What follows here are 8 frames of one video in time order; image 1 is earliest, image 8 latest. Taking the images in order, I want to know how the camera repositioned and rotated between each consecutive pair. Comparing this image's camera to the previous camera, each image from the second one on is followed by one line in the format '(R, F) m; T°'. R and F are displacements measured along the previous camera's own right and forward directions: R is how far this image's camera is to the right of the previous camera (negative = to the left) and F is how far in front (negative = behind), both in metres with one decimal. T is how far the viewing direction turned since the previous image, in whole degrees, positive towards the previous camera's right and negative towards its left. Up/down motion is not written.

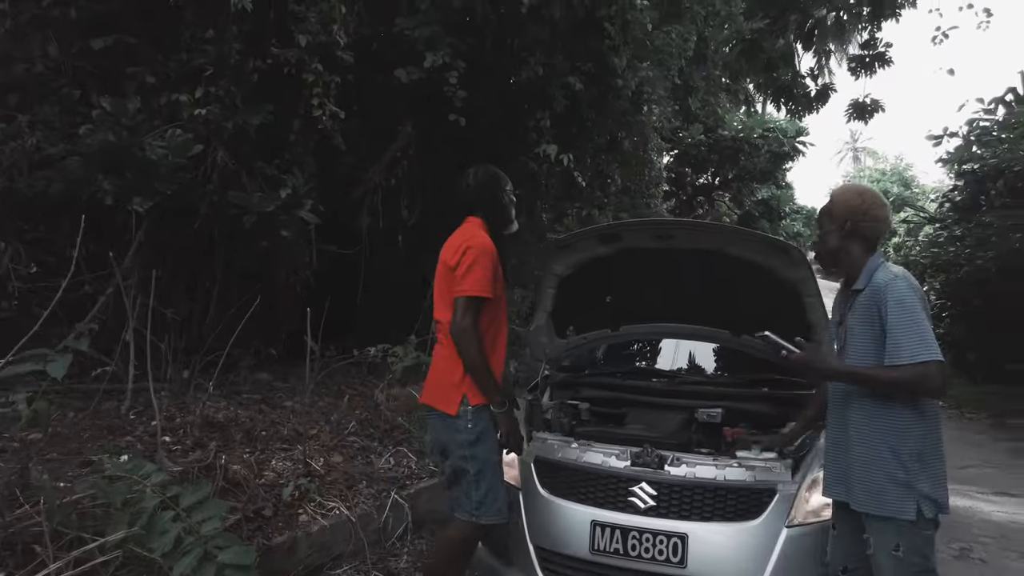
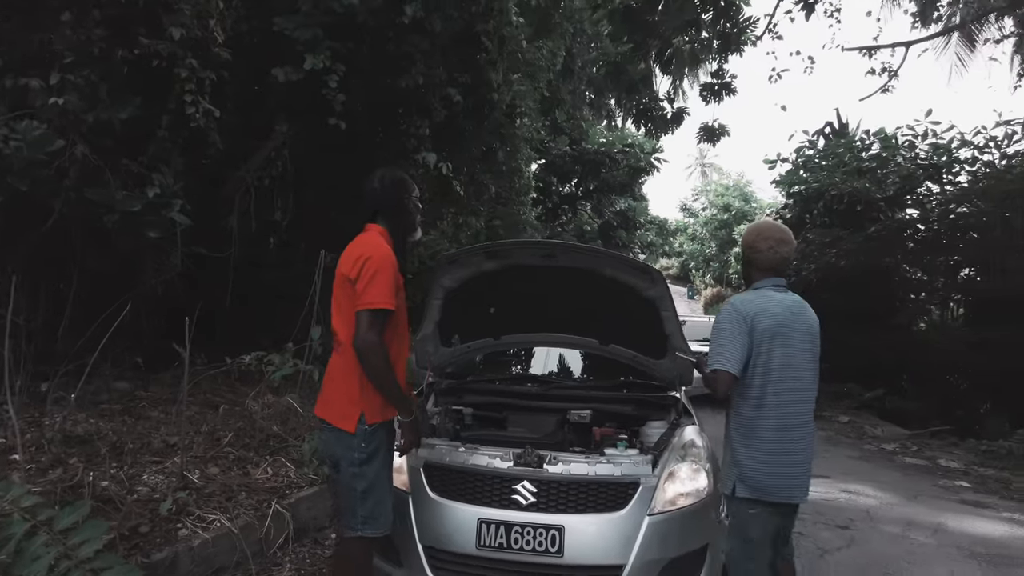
(-0.1, -0.2) m; +11°
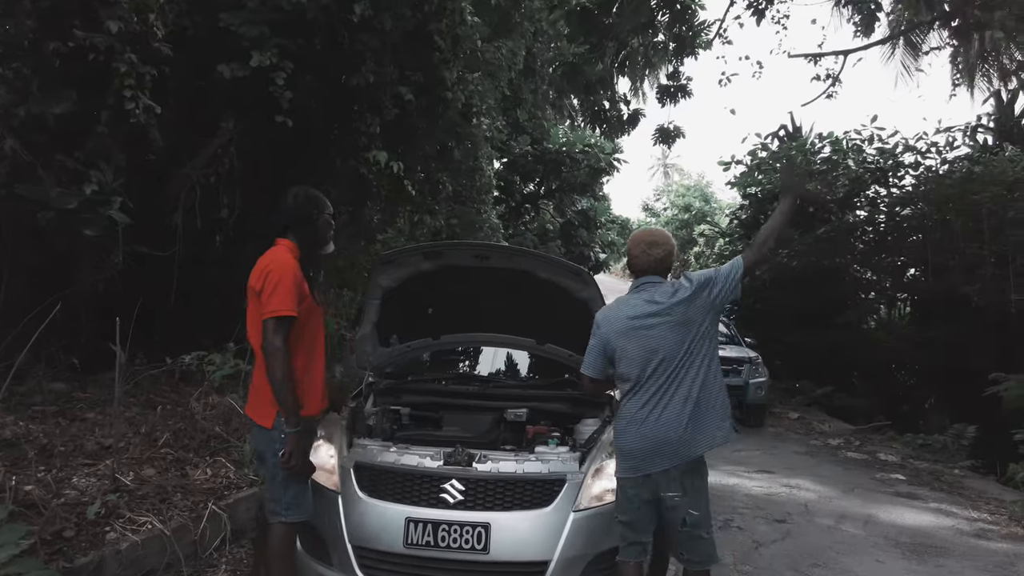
(+0.1, 0.0) m; +3°
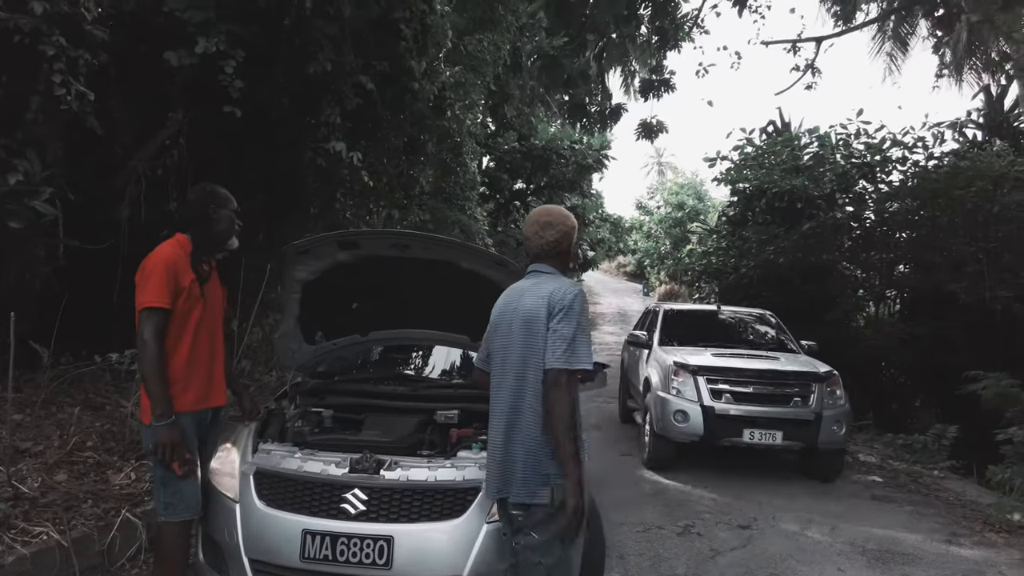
(+0.3, +0.2) m; 0°
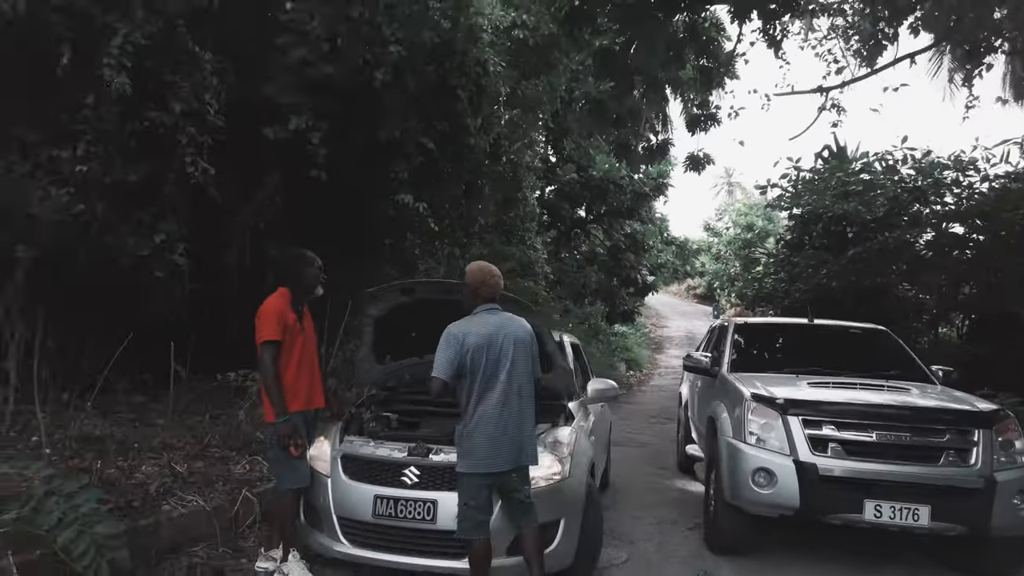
(+0.3, -0.9) m; -6°
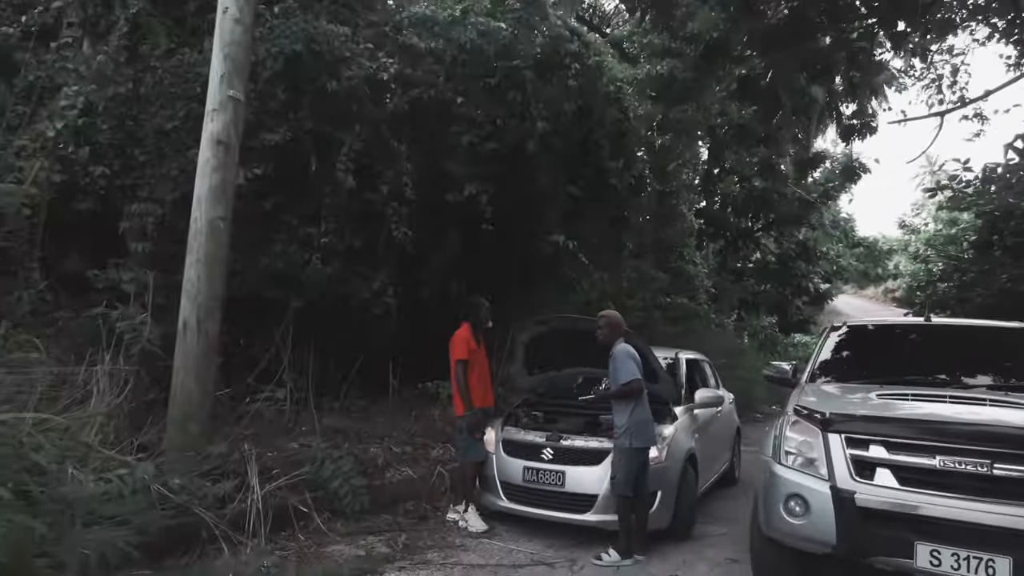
(+0.6, -1.4) m; -15°
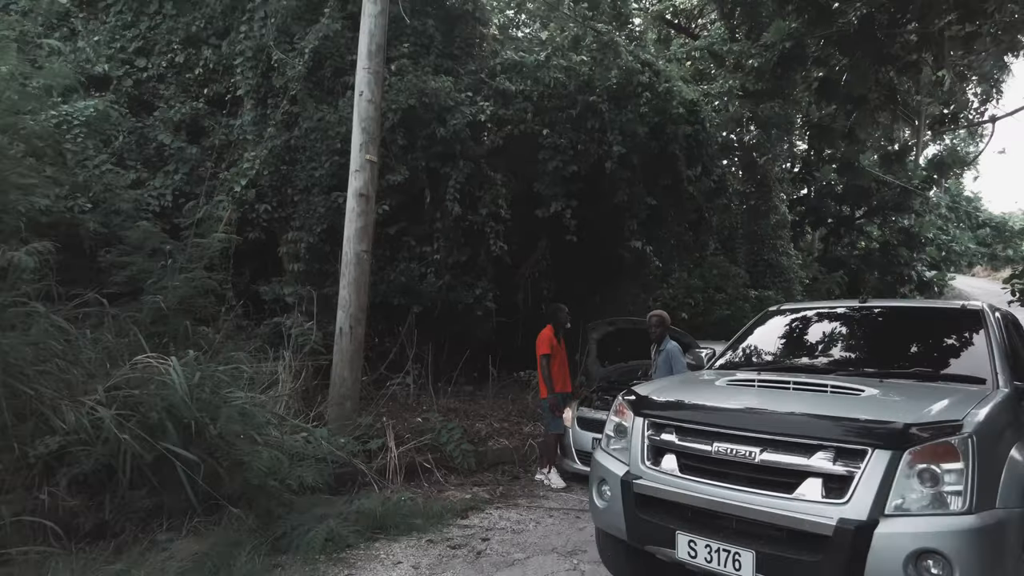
(+0.4, -1.4) m; -9°
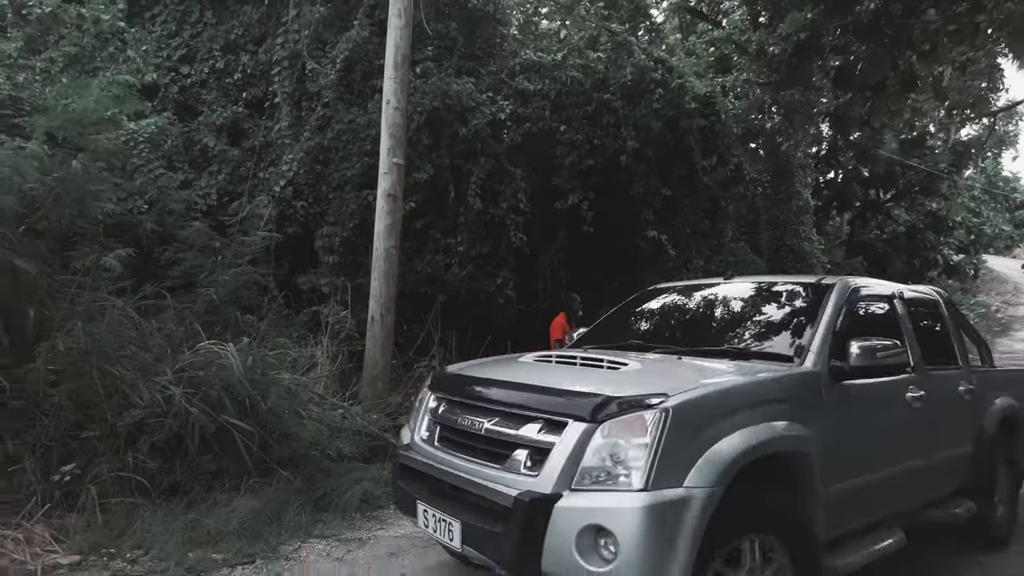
(+0.2, -0.6) m; -3°
